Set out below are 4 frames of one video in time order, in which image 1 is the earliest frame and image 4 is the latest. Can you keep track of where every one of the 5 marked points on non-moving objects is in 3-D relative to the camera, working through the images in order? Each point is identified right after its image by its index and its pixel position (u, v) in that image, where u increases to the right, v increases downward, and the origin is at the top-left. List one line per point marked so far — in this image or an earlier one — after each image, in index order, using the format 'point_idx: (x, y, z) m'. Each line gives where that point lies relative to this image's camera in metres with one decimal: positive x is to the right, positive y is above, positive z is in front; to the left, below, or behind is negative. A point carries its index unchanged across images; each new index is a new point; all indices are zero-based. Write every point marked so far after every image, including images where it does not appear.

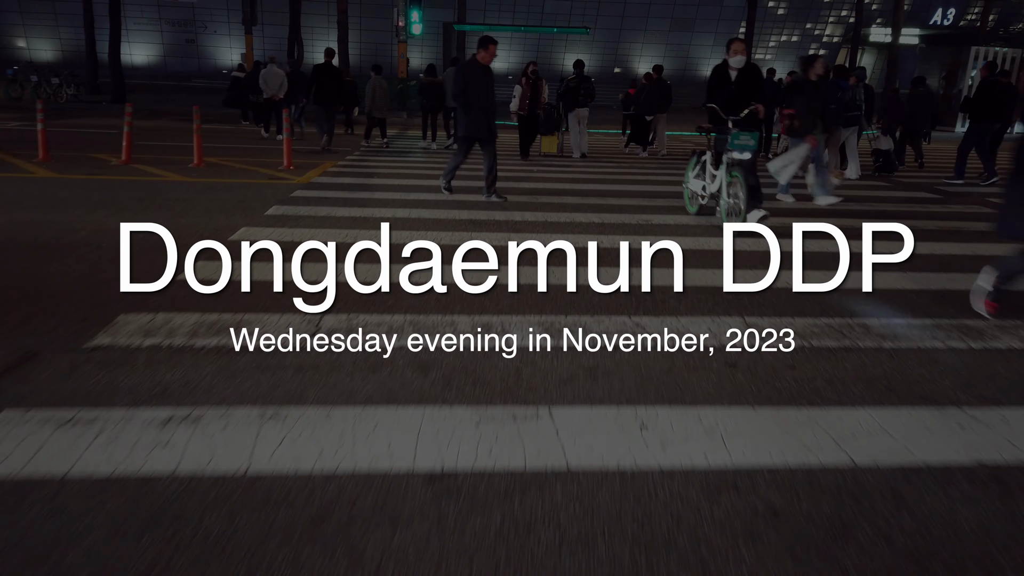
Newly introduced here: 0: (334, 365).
0: (-1.0, -0.4, +4.0) m
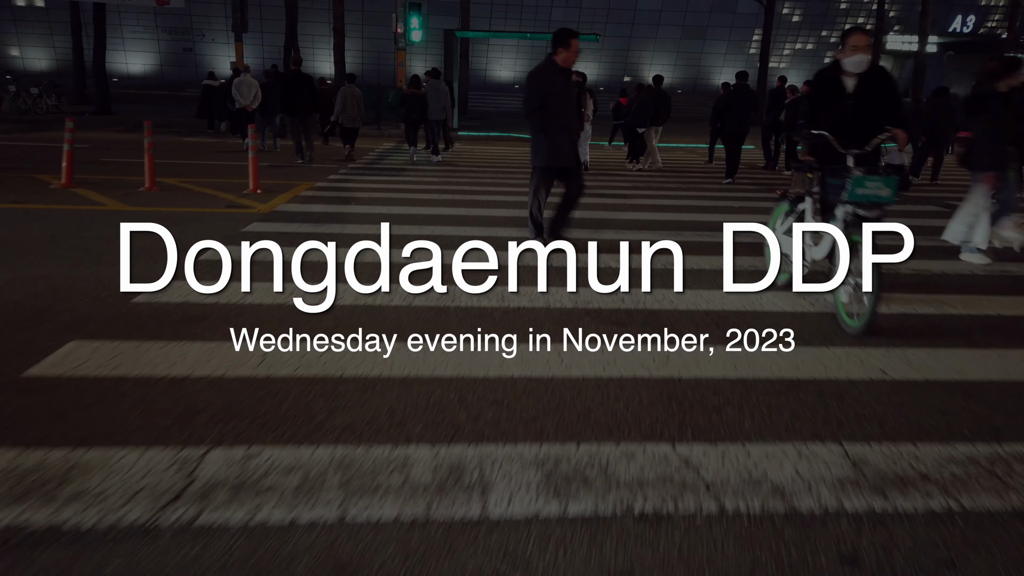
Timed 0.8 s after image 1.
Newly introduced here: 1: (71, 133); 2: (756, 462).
0: (-1.1, -0.9, +2.4) m
1: (-6.2, +2.2, +10.0) m
2: (+1.1, -0.8, +3.2) m
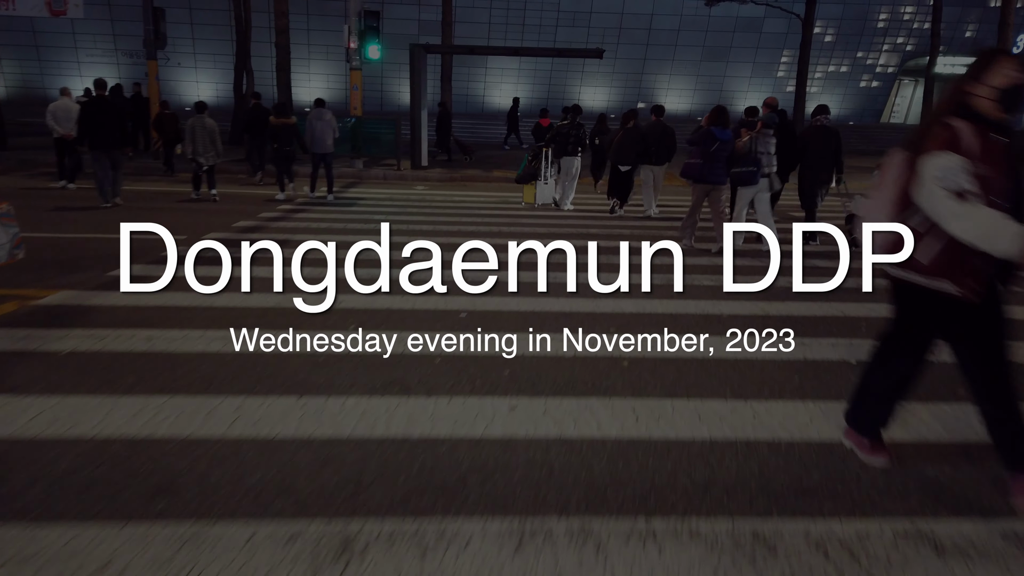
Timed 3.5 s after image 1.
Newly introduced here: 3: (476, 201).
0: (-2.2, -2.4, -3.3) m
1: (-7.1, +0.4, +4.5) m
2: (0.0, -2.3, -2.5) m
3: (-1.1, +1.8, +16.4) m
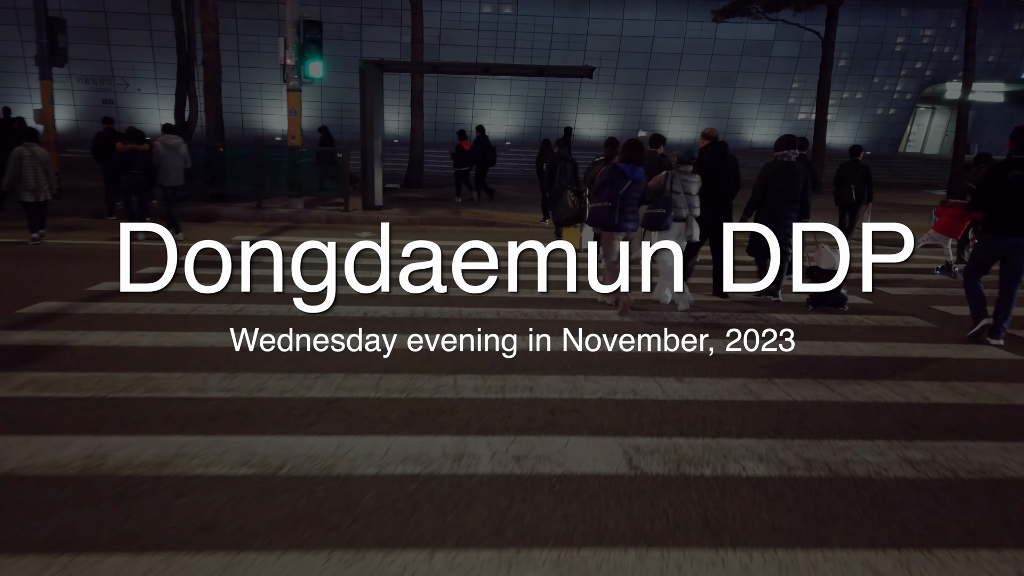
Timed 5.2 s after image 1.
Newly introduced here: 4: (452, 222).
0: (-3.1, -3.2, -7.5) m
1: (-8.0, -0.6, +0.5) m
2: (-0.9, -3.1, -6.7) m
3: (-1.9, +0.3, +12.4) m
4: (-1.7, +1.3, +17.2) m
